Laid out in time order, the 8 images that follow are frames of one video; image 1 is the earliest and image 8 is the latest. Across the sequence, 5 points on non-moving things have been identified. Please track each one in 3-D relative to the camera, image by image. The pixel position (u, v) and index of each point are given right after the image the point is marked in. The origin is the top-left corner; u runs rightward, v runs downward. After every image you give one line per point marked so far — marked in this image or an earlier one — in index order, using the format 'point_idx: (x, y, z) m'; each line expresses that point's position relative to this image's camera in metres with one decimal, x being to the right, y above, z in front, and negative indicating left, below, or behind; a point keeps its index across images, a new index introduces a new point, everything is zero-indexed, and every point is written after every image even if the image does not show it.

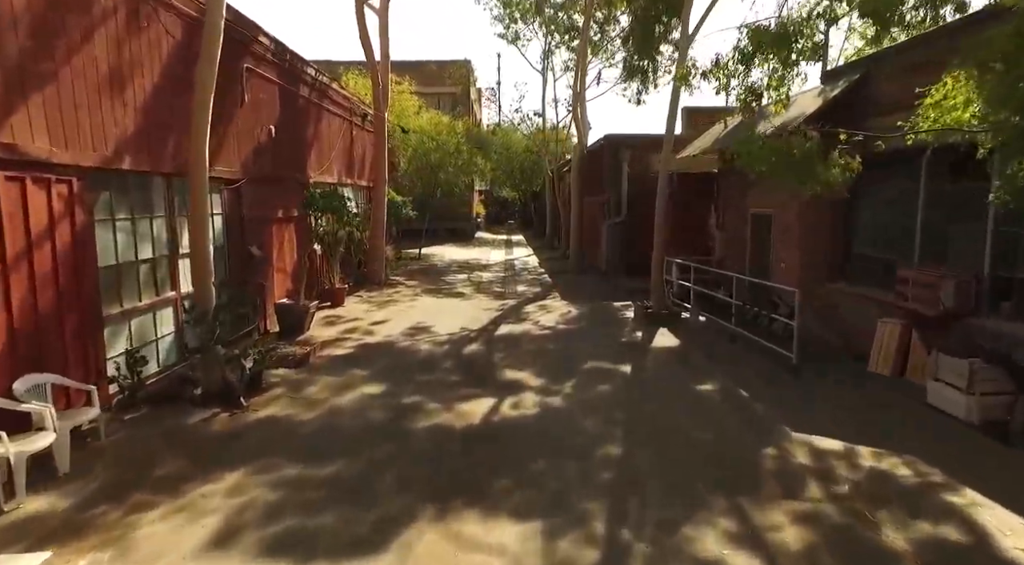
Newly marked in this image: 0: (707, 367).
0: (+2.3, -1.0, +8.1) m
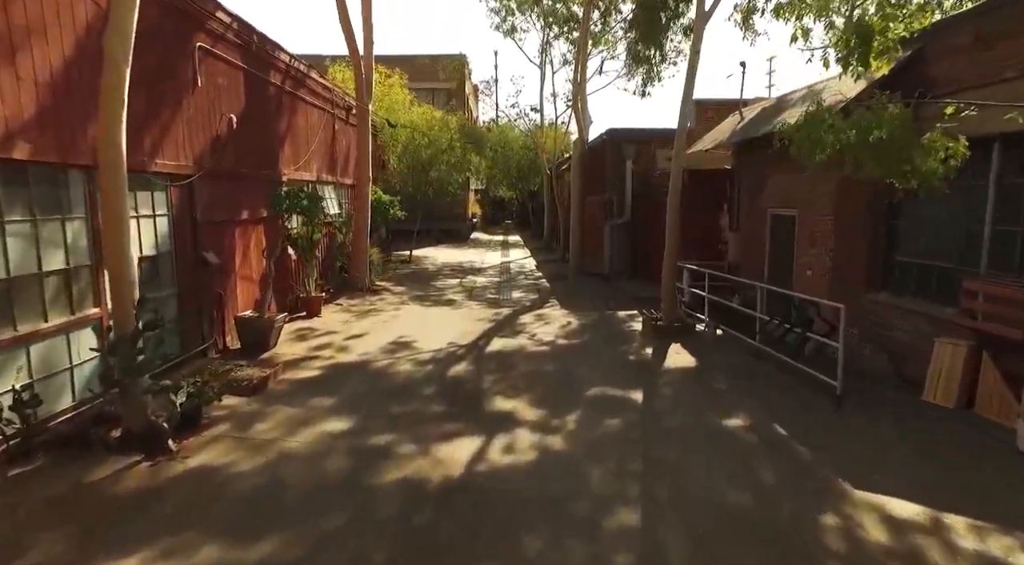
0: (+2.3, -1.2, +6.9) m
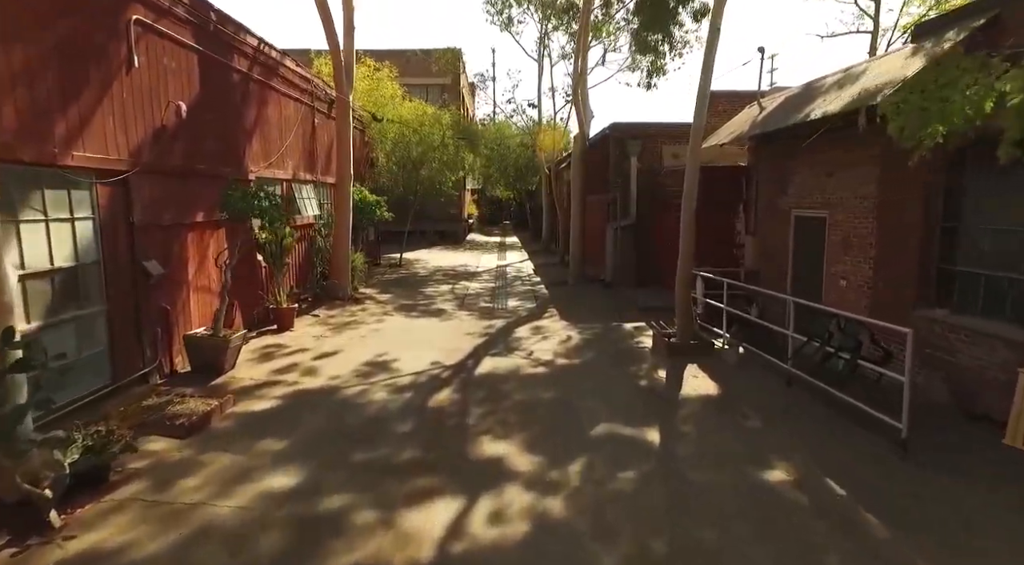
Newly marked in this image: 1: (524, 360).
0: (+2.2, -1.3, +5.8) m
1: (+0.2, -1.0, +8.8) m
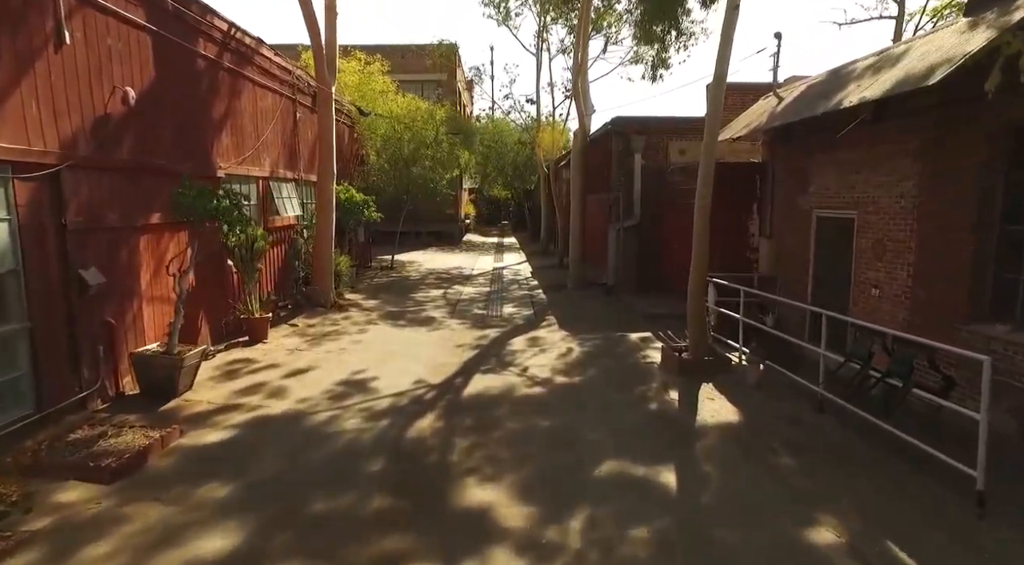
0: (+2.1, -1.4, +4.9) m
1: (+0.1, -1.1, +7.9) m
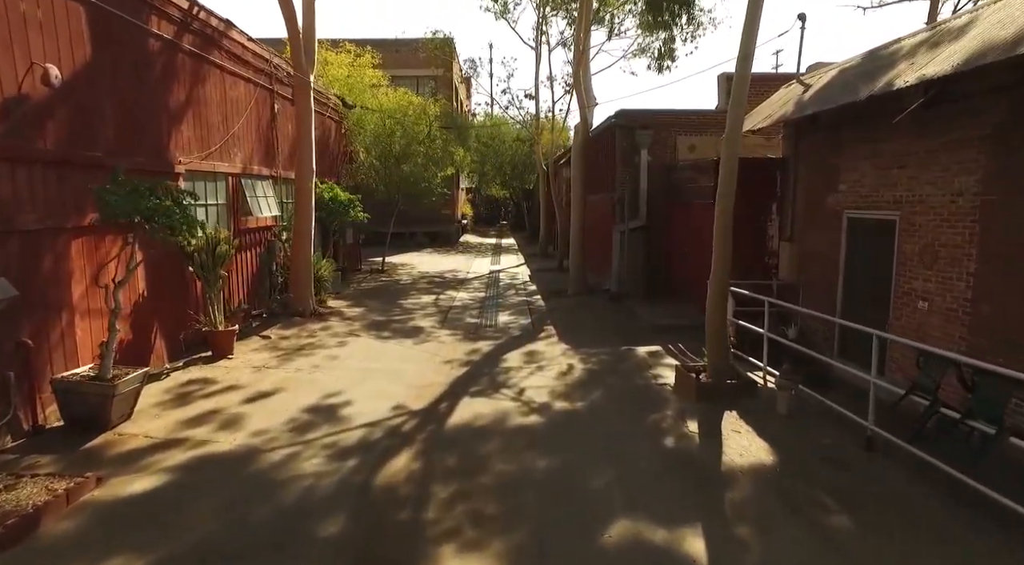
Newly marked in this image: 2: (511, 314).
0: (+2.0, -1.5, +3.9) m
1: (0.0, -1.2, +6.9) m
2: (0.0, -0.6, +12.5) m
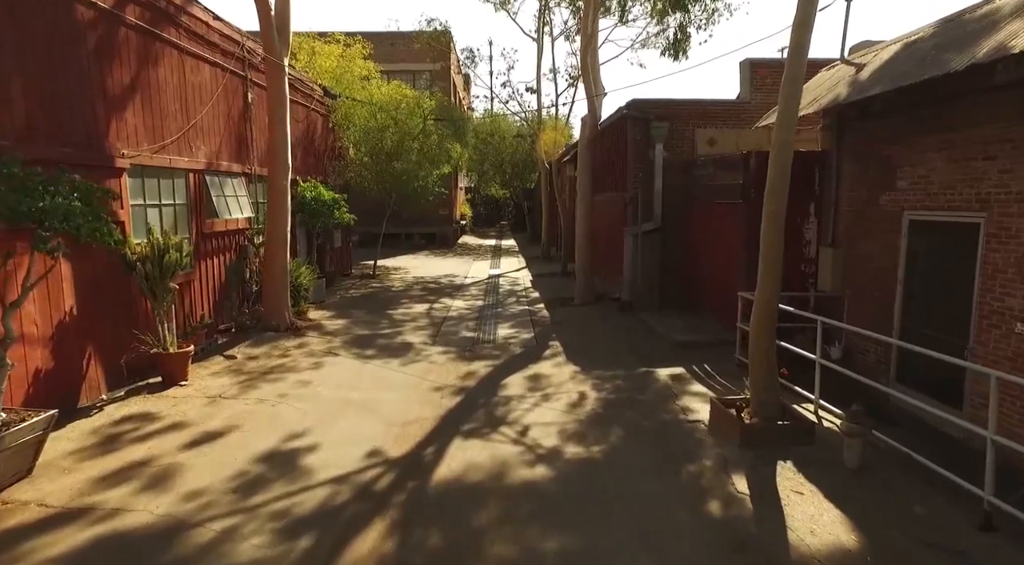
0: (+2.0, -1.7, +2.6) m
1: (0.0, -1.4, +5.6) m
2: (0.0, -0.7, +11.3) m
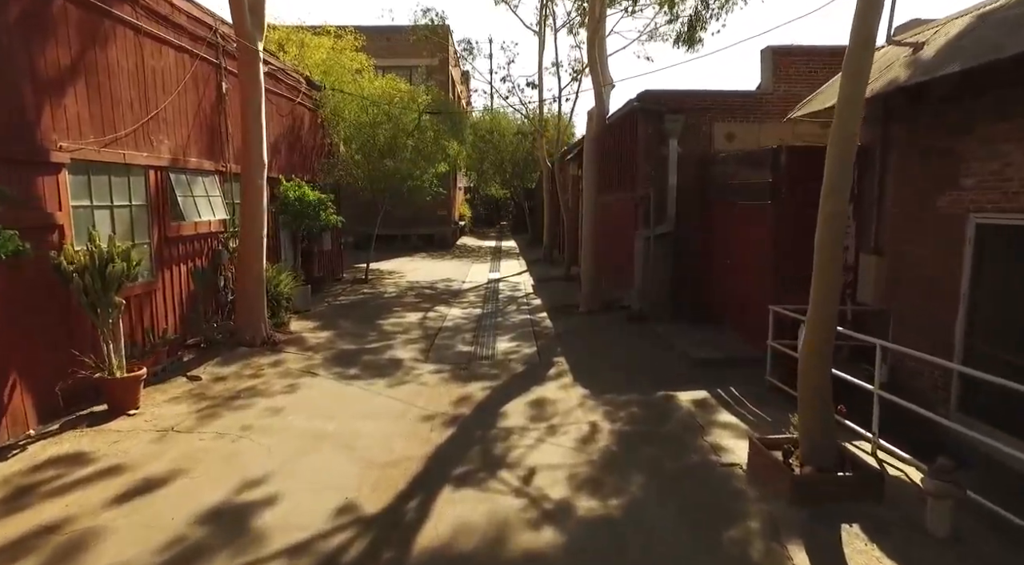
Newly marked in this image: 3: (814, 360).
0: (+2.0, -1.8, +1.6) m
1: (0.0, -1.5, +4.6) m
2: (0.0, -0.9, +10.3) m
3: (+2.1, -0.5, +4.6) m
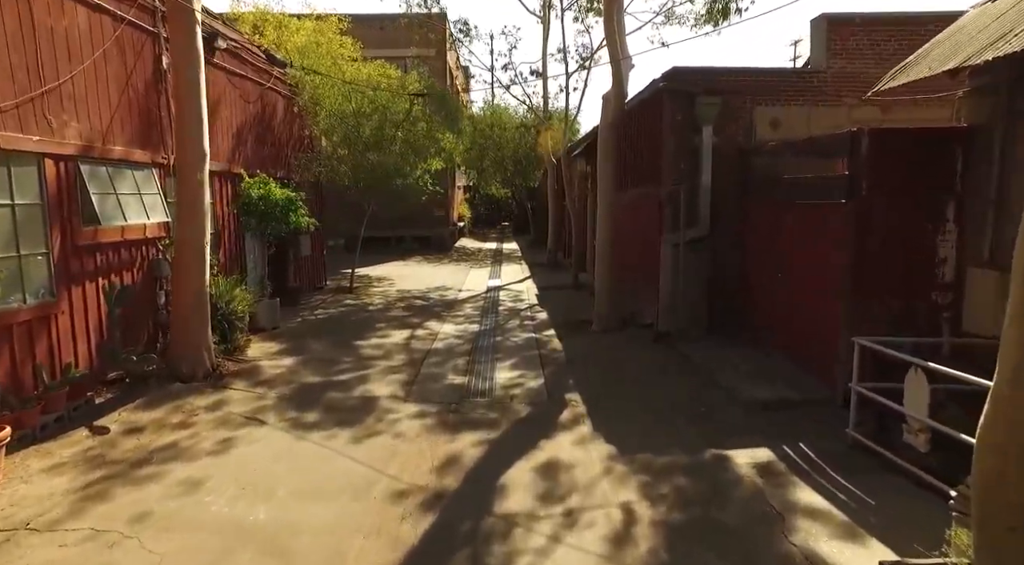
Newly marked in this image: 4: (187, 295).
0: (+2.0, -2.0, -0.1) m
1: (0.0, -1.7, +2.9) m
2: (0.0, -1.1, +8.5) m
3: (+2.1, -0.7, +2.8) m
4: (-3.4, -0.1, +7.0) m
